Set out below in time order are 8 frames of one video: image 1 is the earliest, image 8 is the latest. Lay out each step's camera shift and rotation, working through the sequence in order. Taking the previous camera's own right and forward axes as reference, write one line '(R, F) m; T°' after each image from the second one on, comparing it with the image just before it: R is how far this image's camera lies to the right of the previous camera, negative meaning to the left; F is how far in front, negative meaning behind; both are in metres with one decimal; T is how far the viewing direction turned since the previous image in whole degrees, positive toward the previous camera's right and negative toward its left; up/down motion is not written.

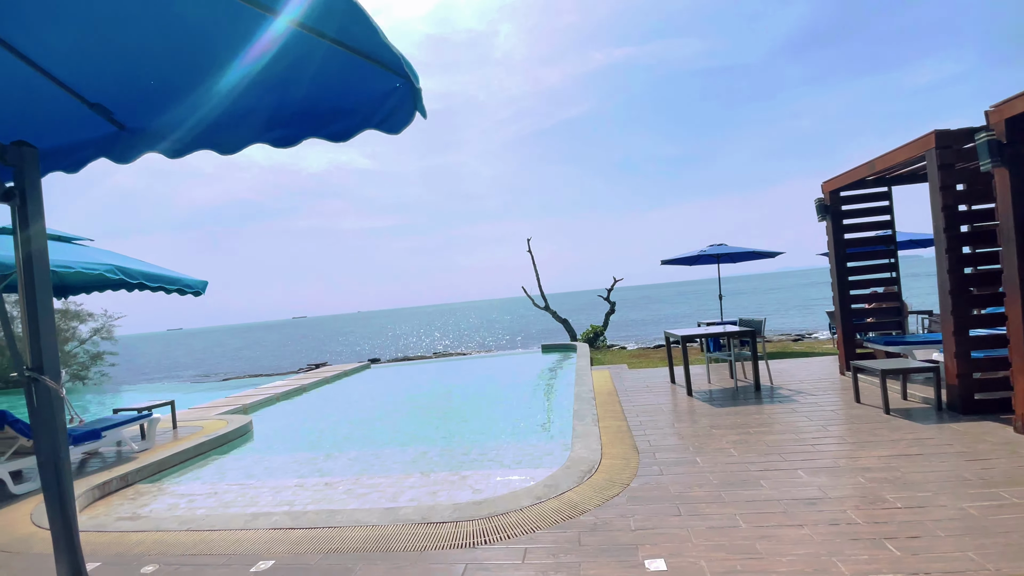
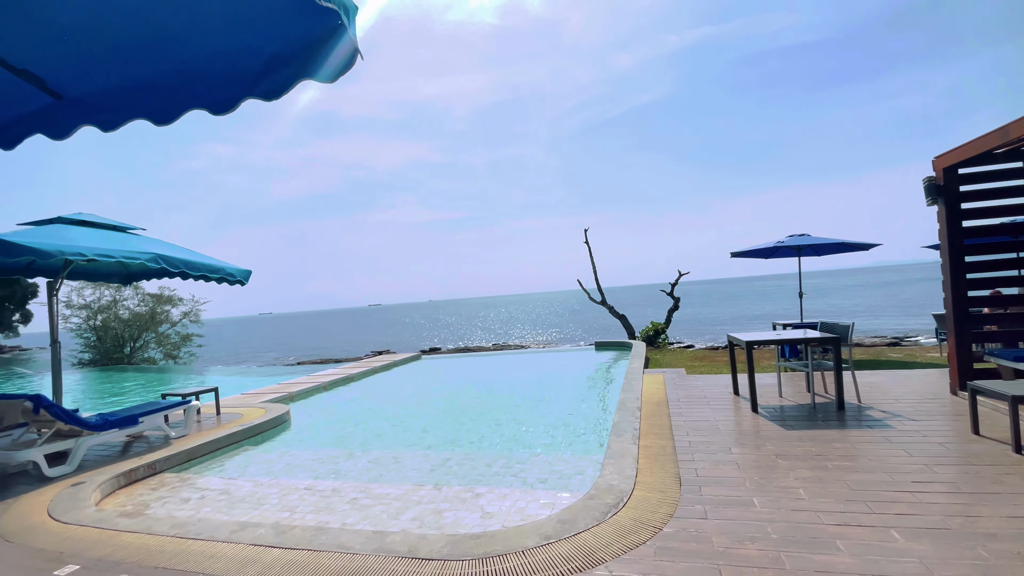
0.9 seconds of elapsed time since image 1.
(+0.3, +0.5) m; -8°
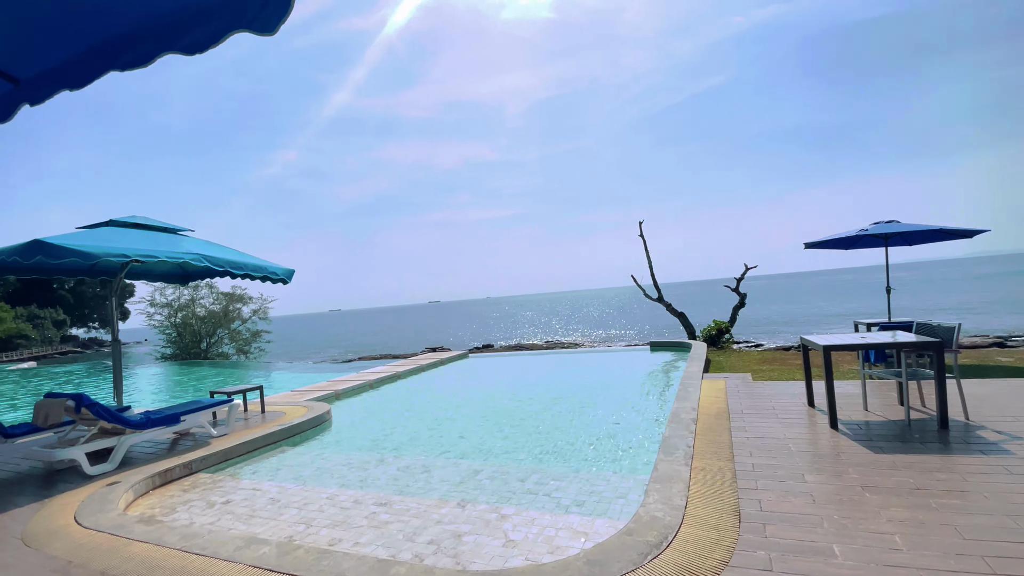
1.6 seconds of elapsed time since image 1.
(+0.2, +0.4) m; -7°
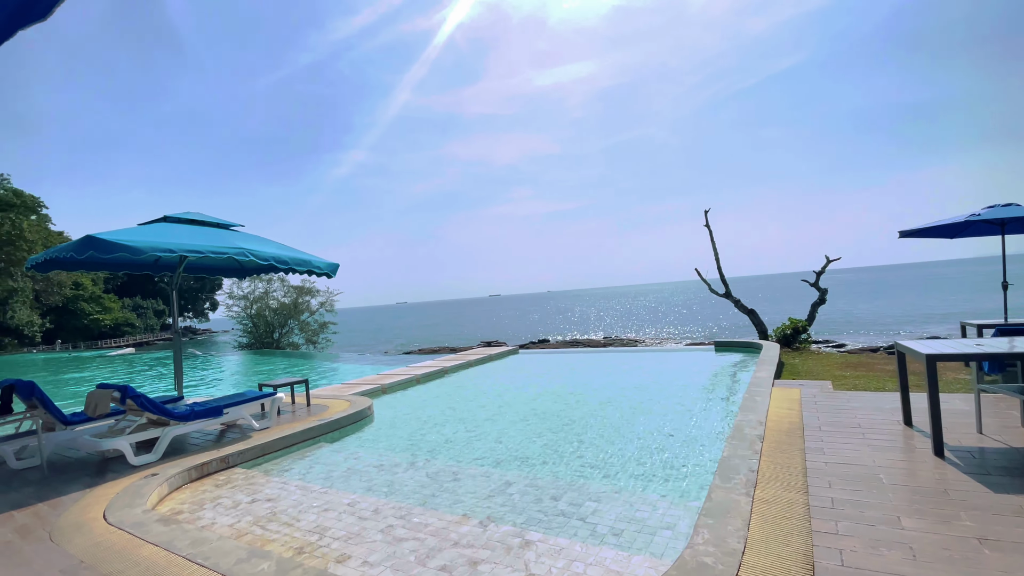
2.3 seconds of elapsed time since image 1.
(+0.2, +0.4) m; -7°
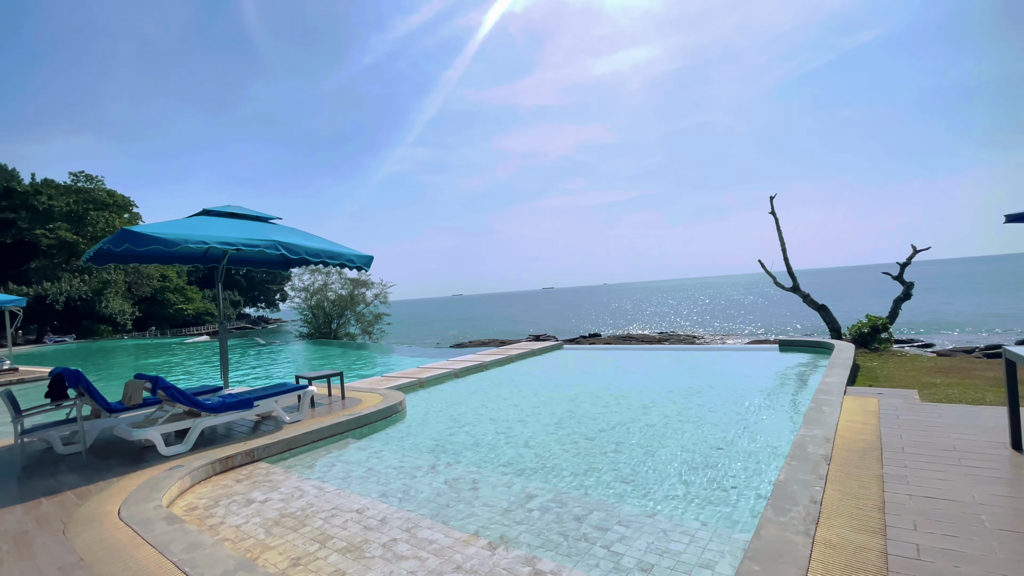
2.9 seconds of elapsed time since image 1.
(+0.2, +0.3) m; -7°
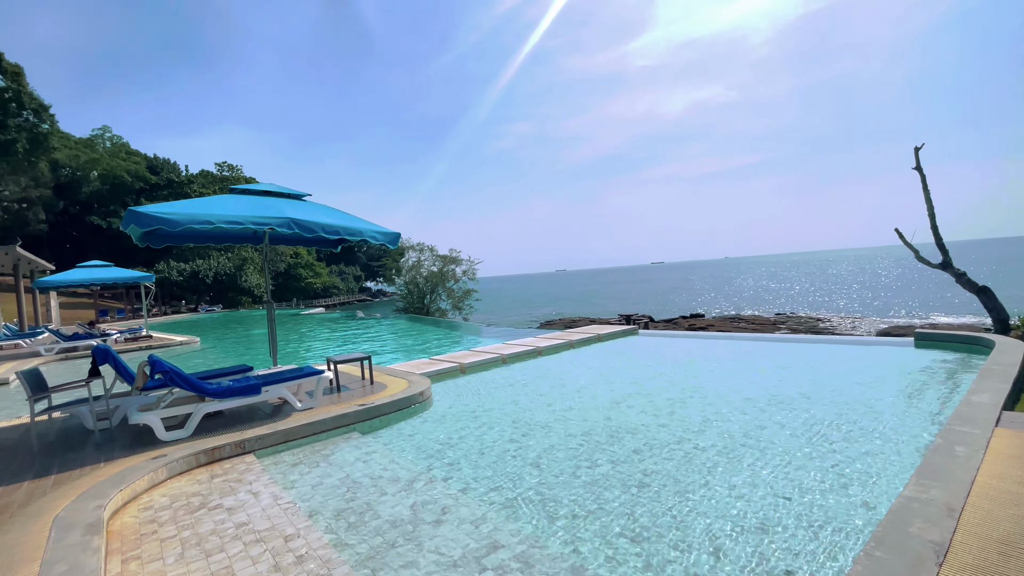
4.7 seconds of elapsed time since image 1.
(+0.7, +0.9) m; -13°
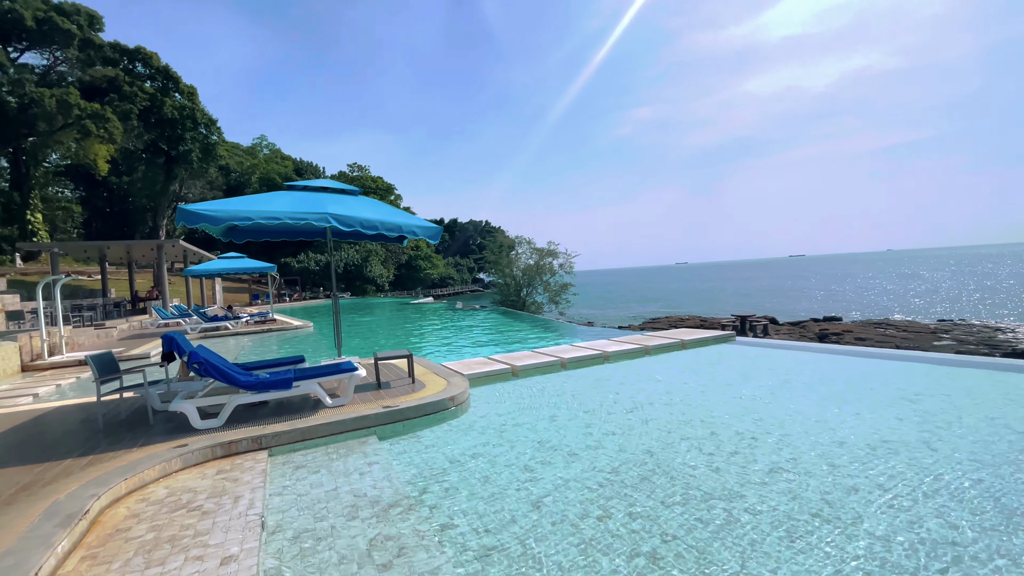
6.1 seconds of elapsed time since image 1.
(+0.7, +0.6) m; -14°
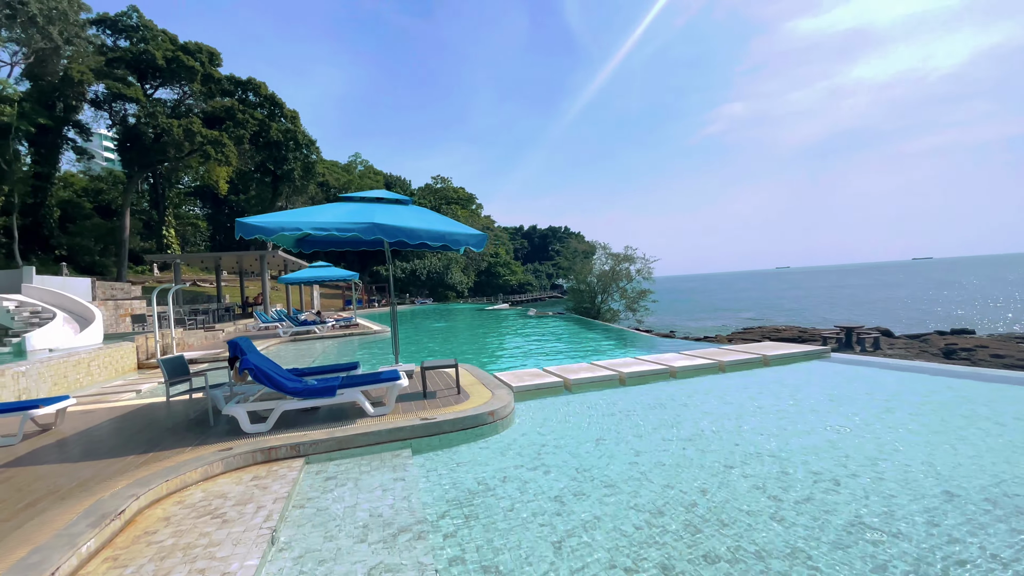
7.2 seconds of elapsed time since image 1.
(+0.4, +0.3) m; -10°
